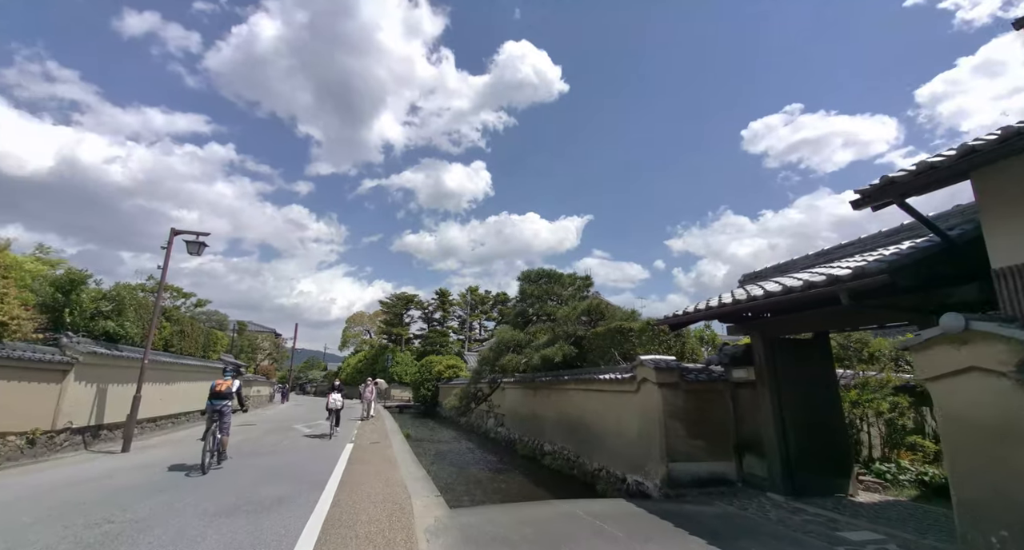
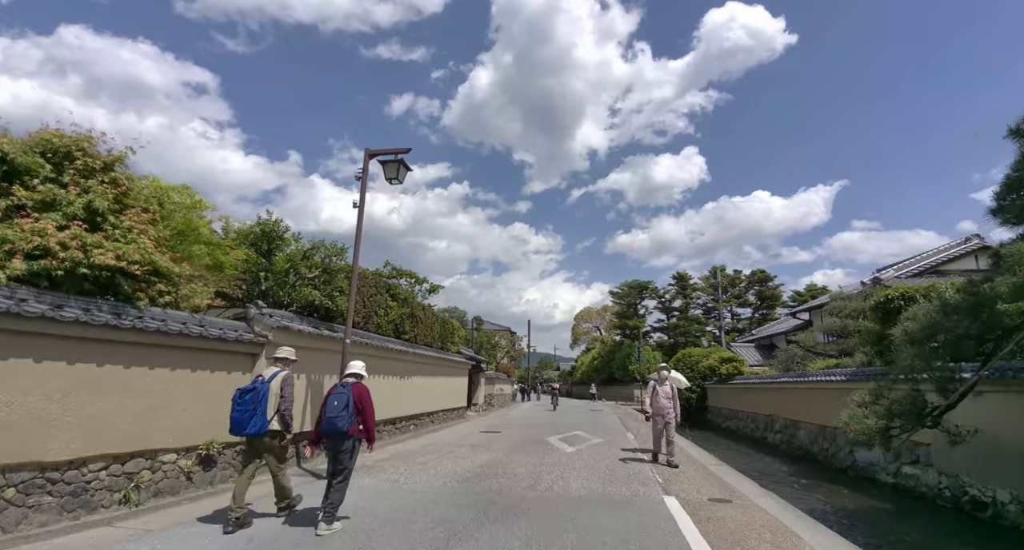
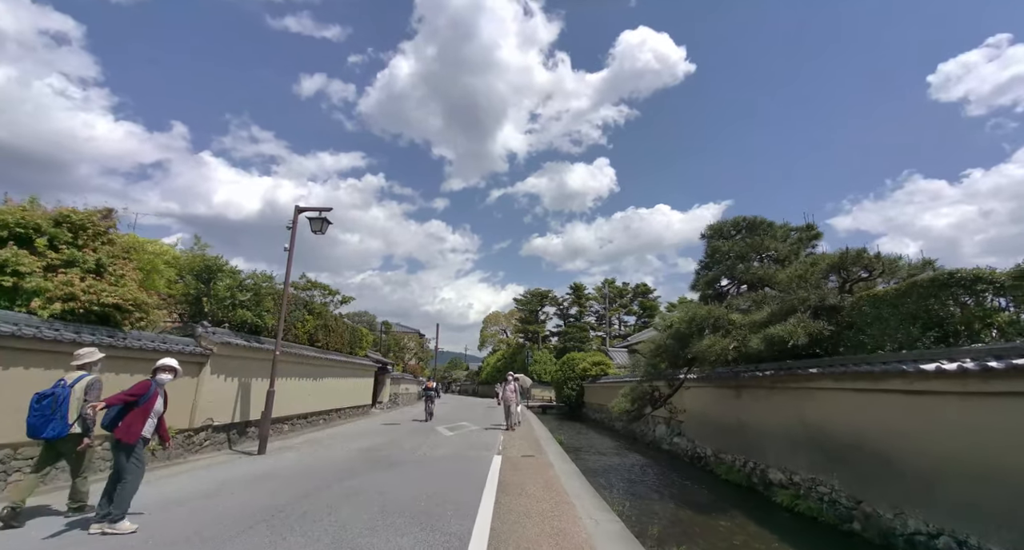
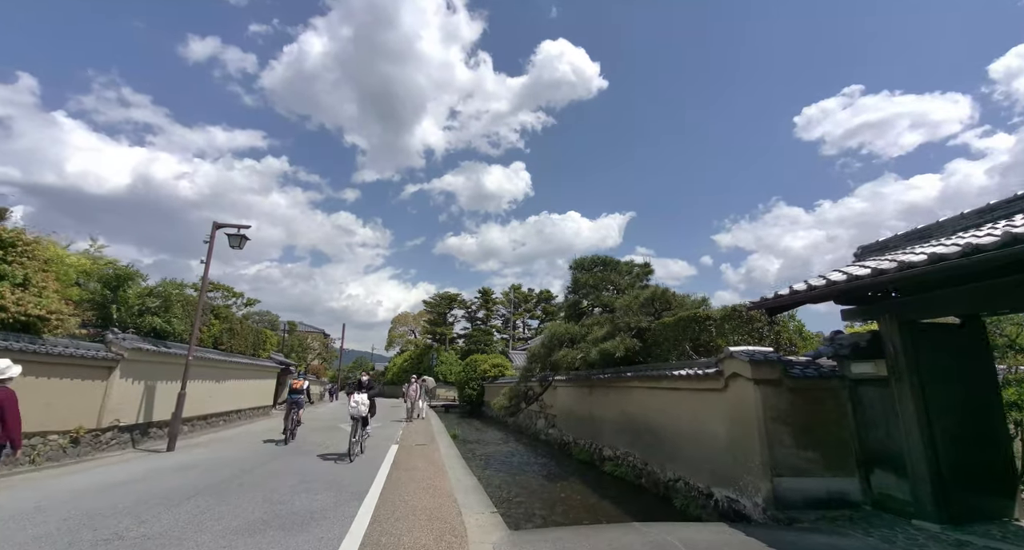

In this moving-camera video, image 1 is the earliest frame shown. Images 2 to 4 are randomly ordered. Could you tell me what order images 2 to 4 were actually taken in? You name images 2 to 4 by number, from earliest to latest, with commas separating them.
4, 3, 2
